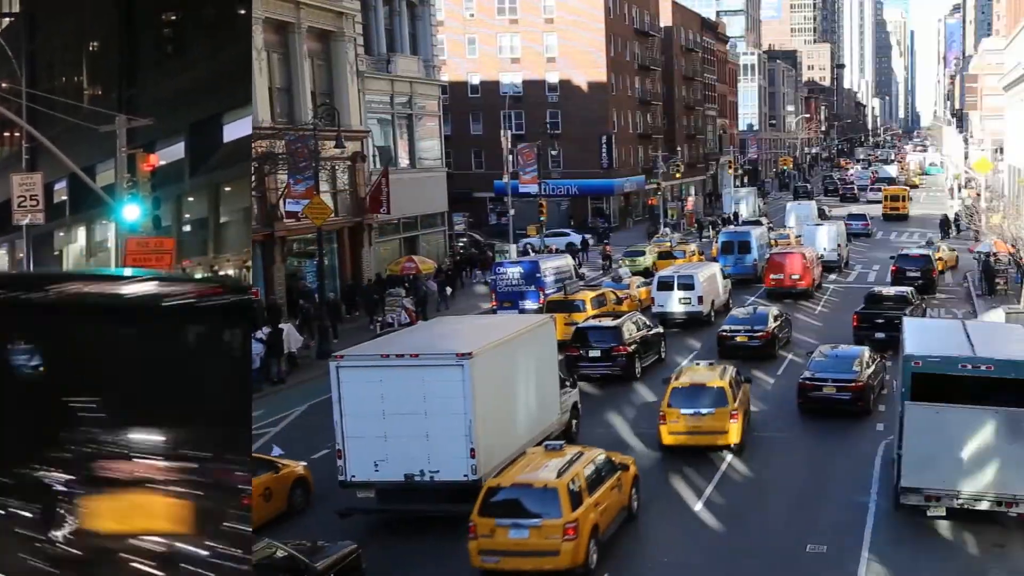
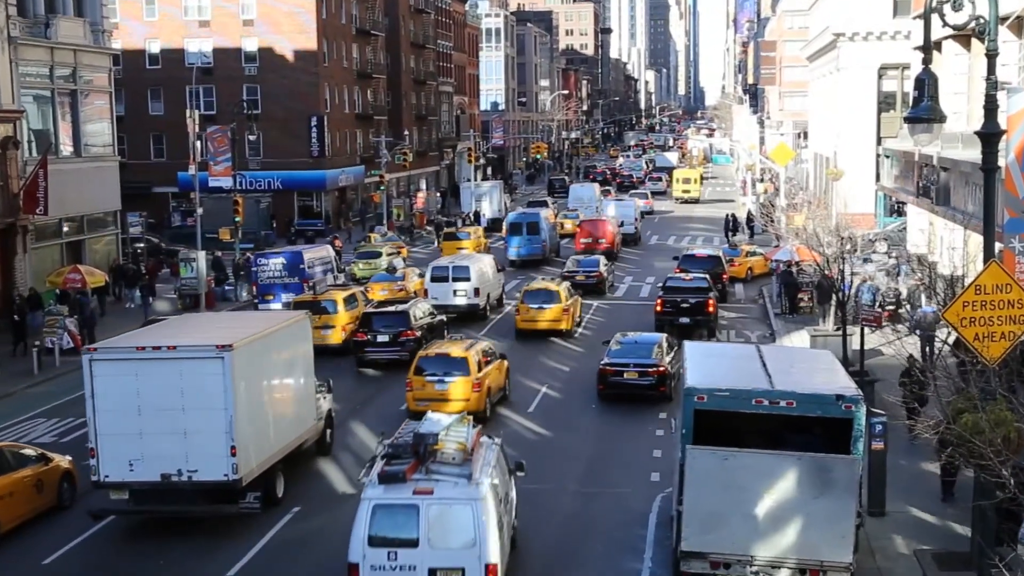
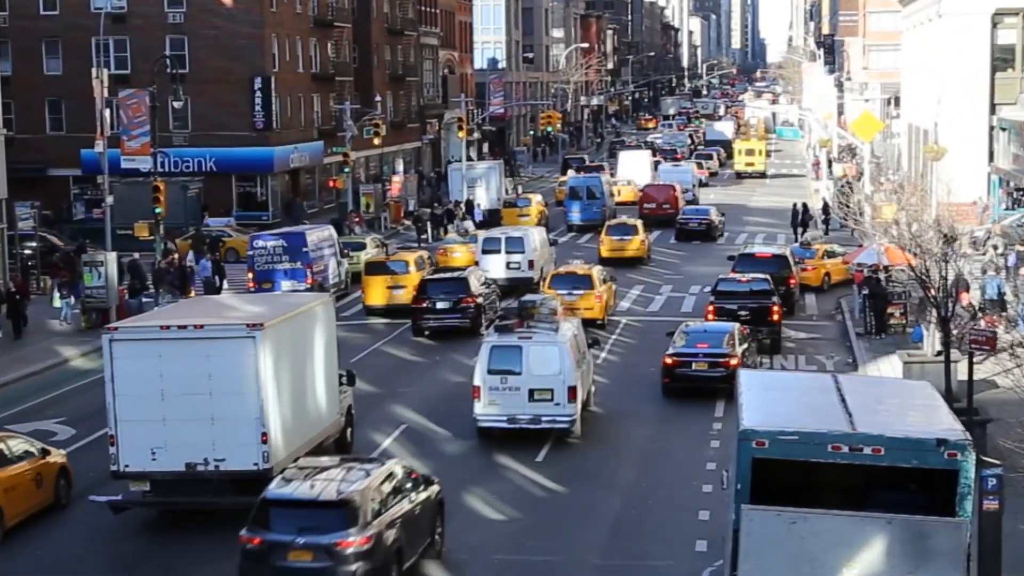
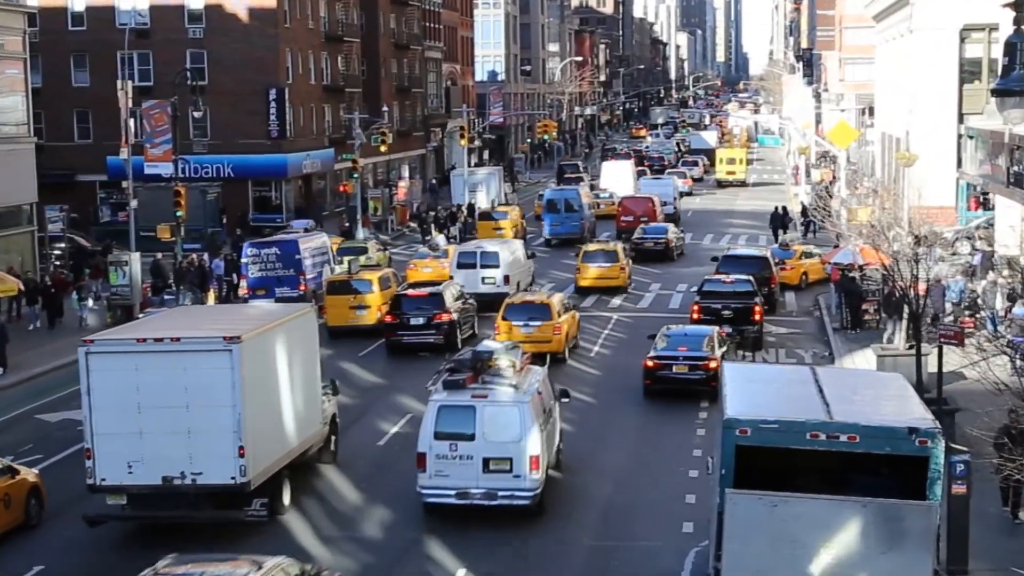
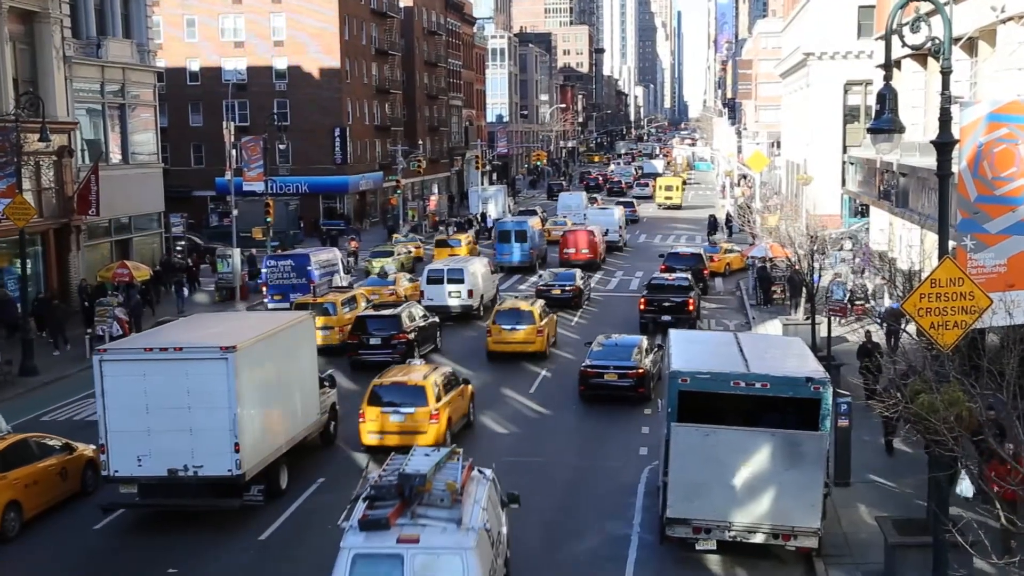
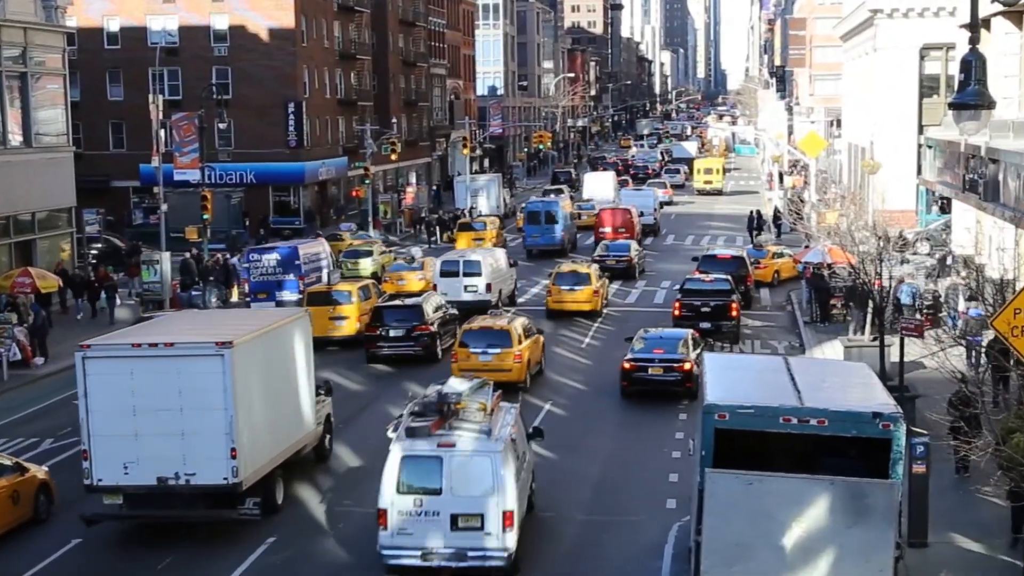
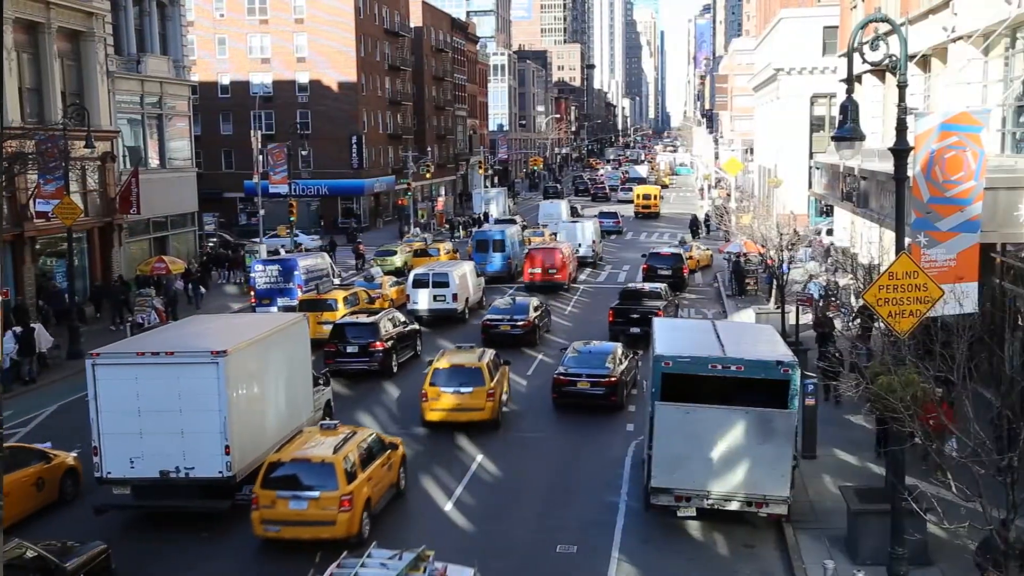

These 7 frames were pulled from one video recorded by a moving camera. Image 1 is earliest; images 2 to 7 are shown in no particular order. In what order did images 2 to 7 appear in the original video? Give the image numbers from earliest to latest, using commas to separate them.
7, 5, 2, 6, 4, 3
